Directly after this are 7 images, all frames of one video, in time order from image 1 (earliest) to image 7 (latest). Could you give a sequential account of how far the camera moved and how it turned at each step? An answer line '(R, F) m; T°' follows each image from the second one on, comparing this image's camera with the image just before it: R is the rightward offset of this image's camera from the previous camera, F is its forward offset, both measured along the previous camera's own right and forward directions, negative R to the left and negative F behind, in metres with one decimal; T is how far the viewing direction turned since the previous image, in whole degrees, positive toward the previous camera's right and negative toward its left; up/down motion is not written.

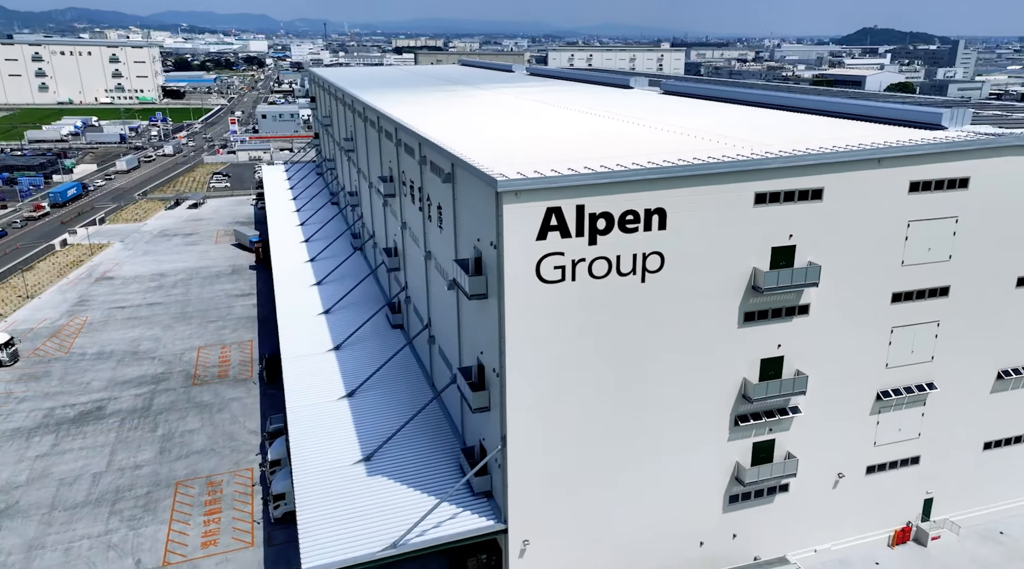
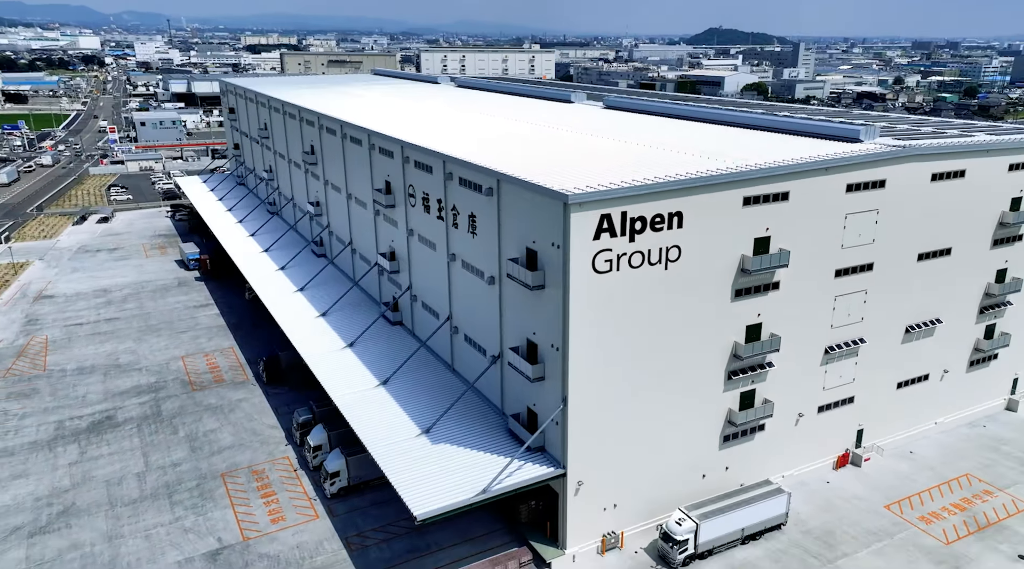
(-4.1, -3.2) m; +9°
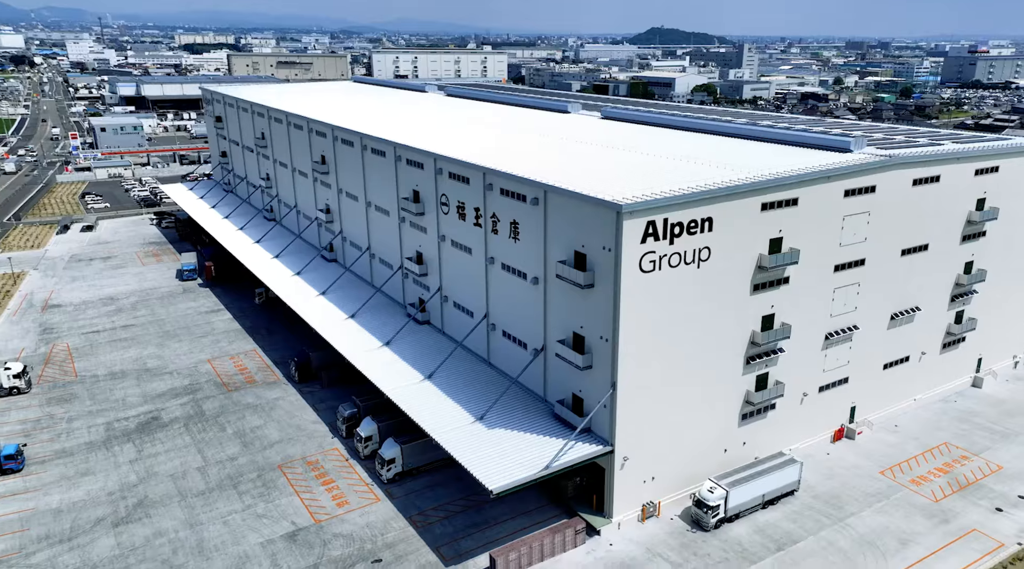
(-2.7, -2.3) m; +4°
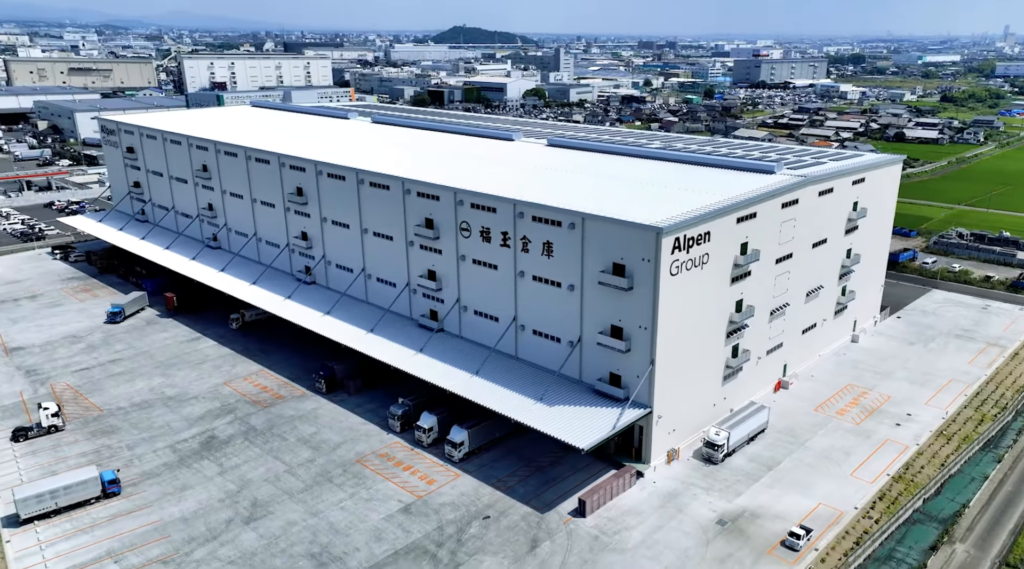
(-8.1, -5.0) m; +13°
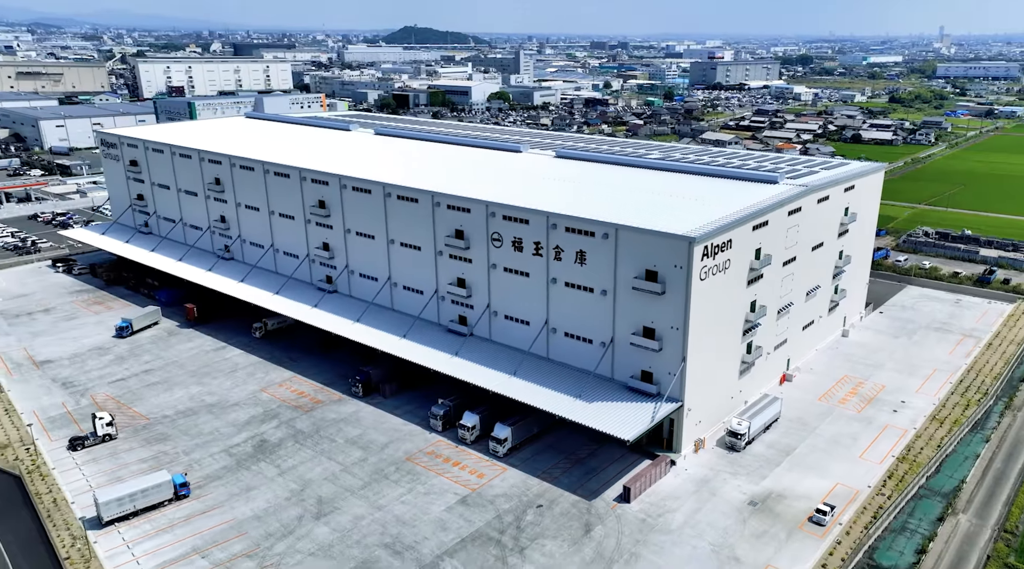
(-3.3, -2.3) m; +3°
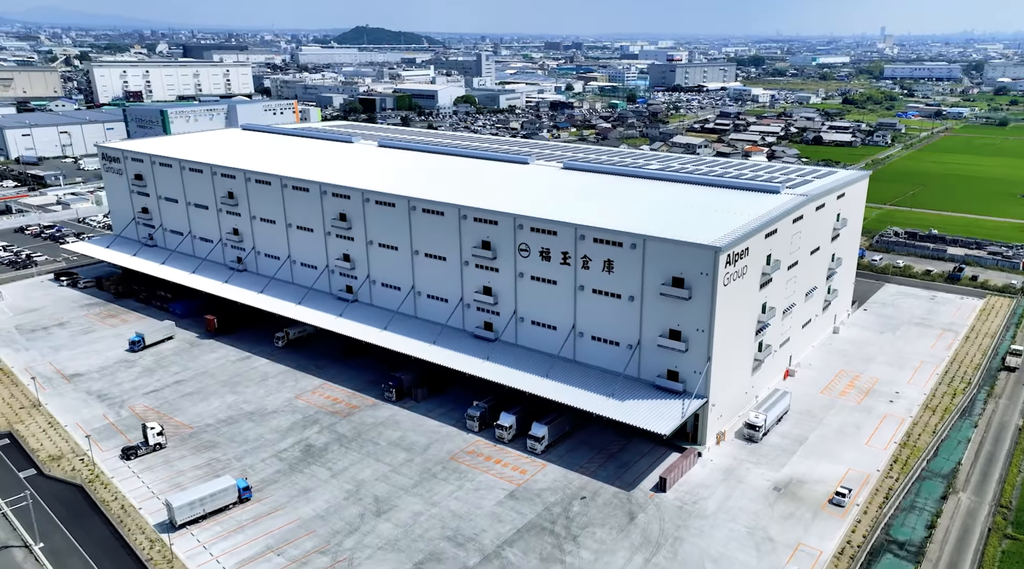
(-3.3, -2.2) m; +3°
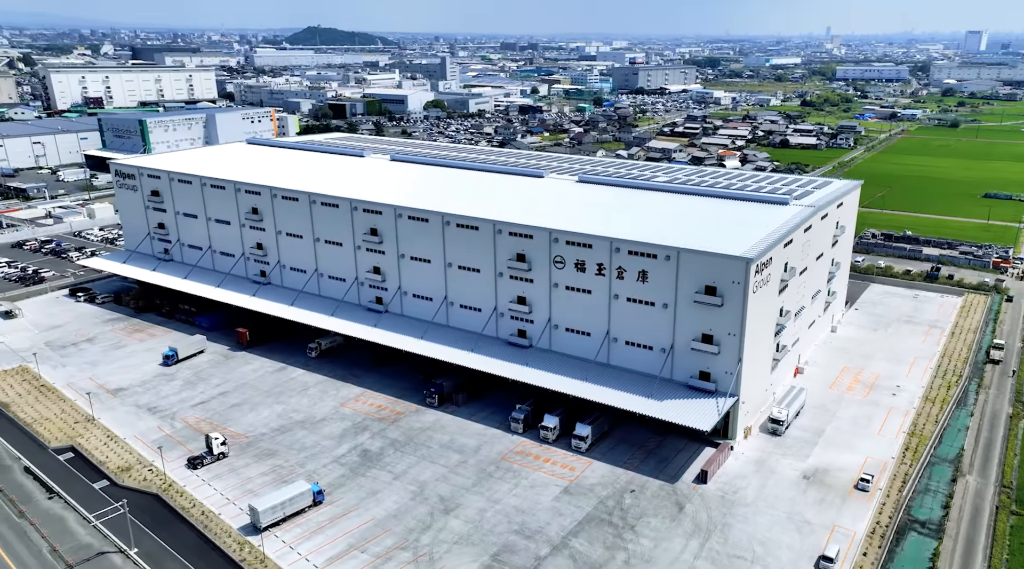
(-3.9, -2.5) m; +3°
